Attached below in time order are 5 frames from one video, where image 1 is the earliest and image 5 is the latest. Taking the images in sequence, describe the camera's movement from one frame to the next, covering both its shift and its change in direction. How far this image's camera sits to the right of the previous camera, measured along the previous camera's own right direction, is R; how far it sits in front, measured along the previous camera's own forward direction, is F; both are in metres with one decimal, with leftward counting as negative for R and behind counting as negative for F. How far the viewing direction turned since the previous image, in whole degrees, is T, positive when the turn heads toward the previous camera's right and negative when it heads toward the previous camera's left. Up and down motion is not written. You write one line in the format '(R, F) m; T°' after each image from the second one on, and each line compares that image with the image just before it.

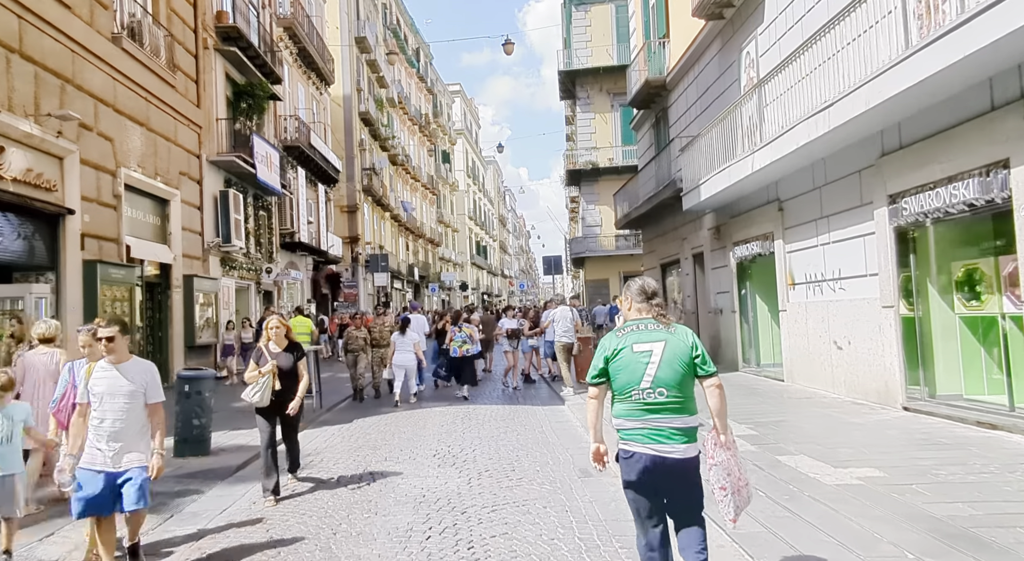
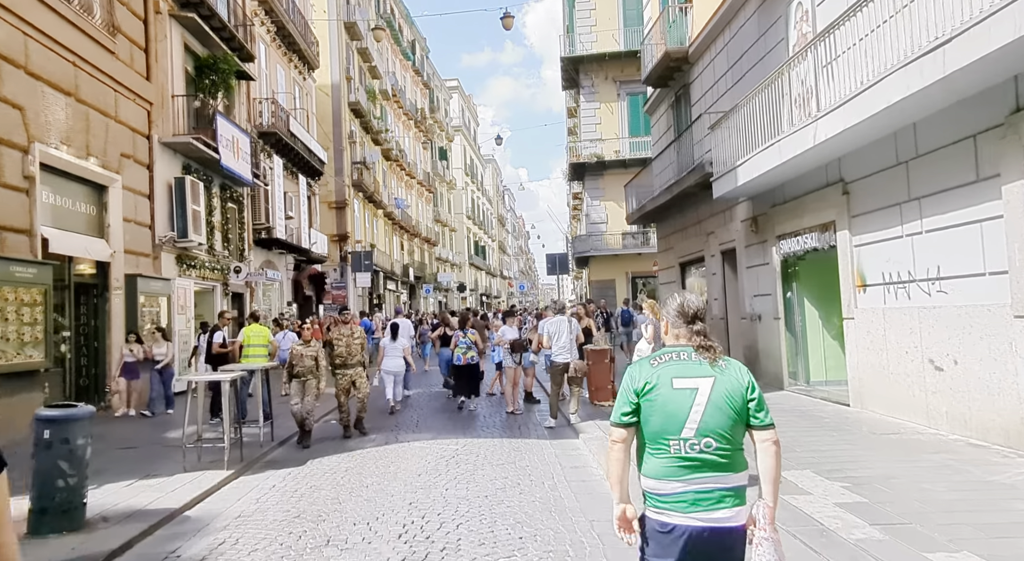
(0.0, +2.5) m; 0°
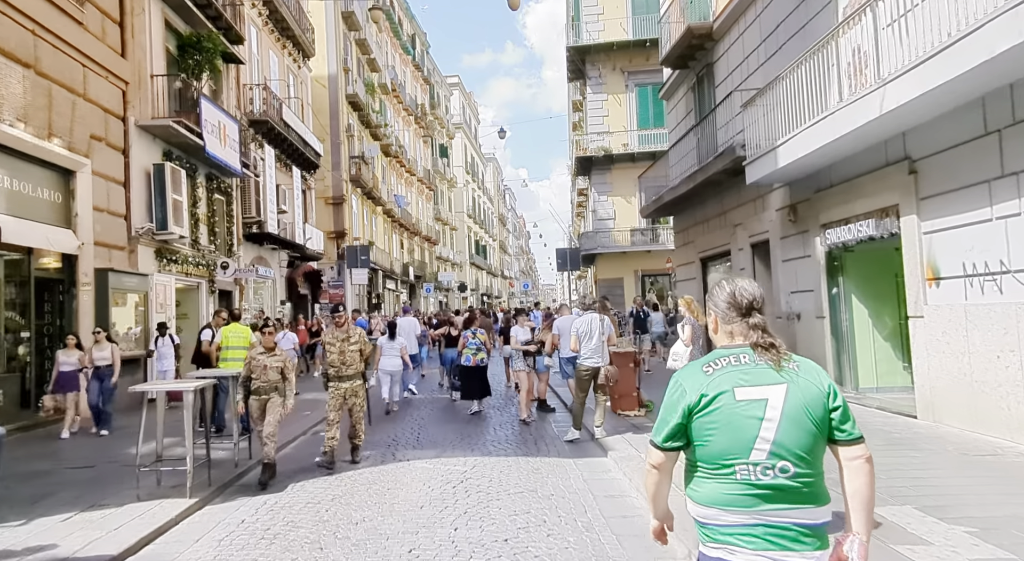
(-0.2, +1.4) m; 0°
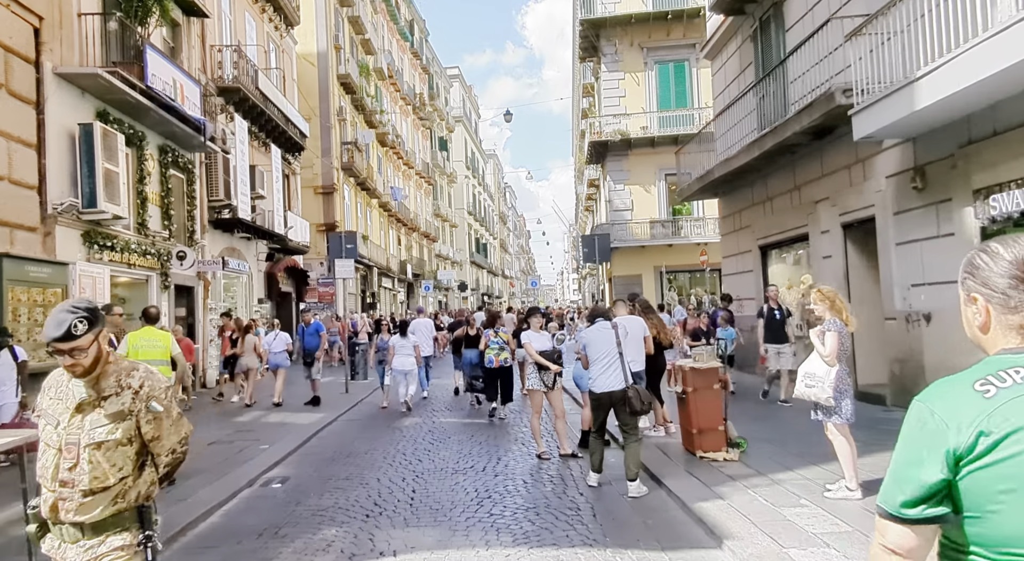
(-0.4, +3.2) m; 0°
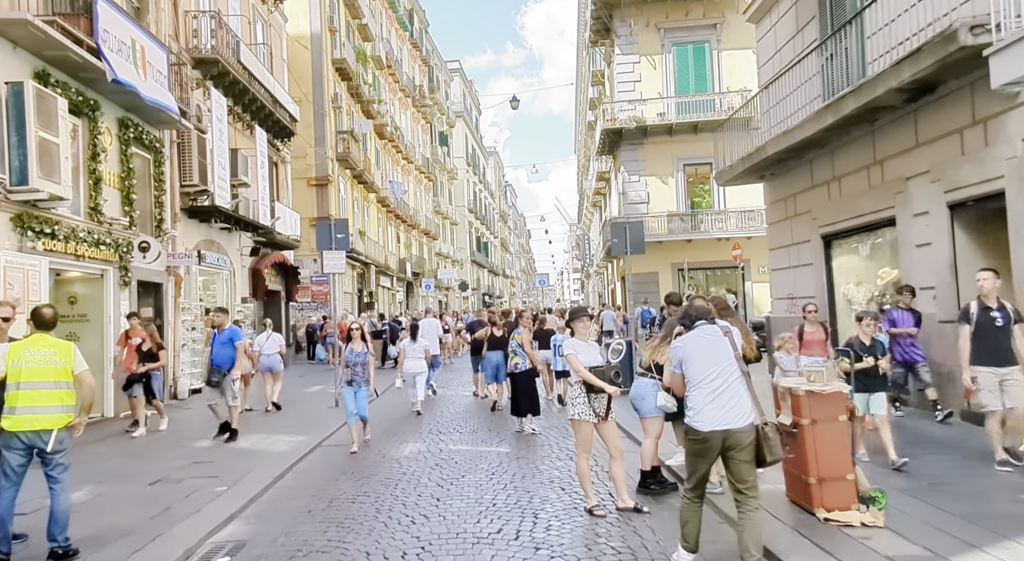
(-0.3, +2.2) m; 0°
